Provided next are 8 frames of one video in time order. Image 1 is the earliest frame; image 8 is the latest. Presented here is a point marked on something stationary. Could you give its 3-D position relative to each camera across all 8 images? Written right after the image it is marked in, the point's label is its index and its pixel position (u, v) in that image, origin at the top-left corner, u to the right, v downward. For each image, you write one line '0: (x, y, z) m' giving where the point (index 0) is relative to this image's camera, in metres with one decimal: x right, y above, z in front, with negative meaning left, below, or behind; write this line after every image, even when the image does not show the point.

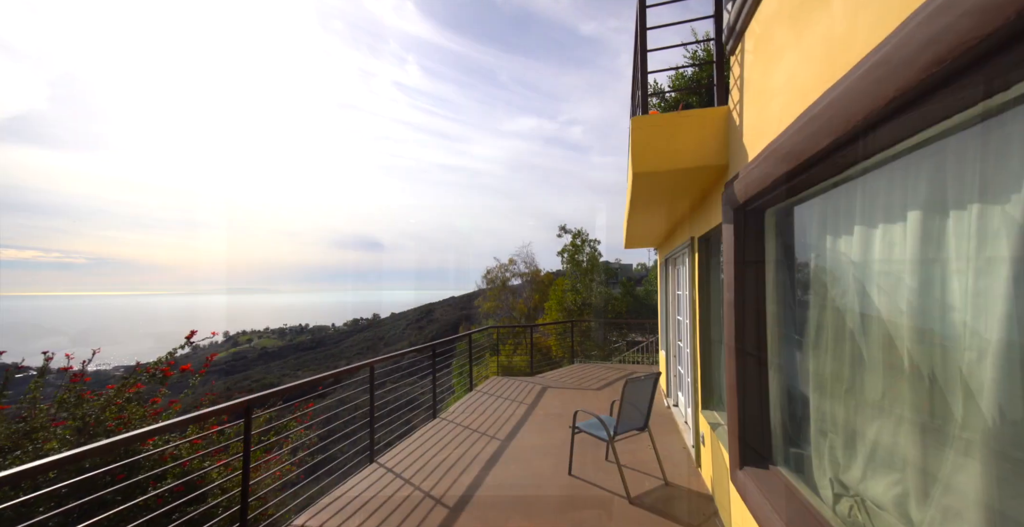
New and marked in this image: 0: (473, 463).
0: (-0.3, -1.7, +3.1) m
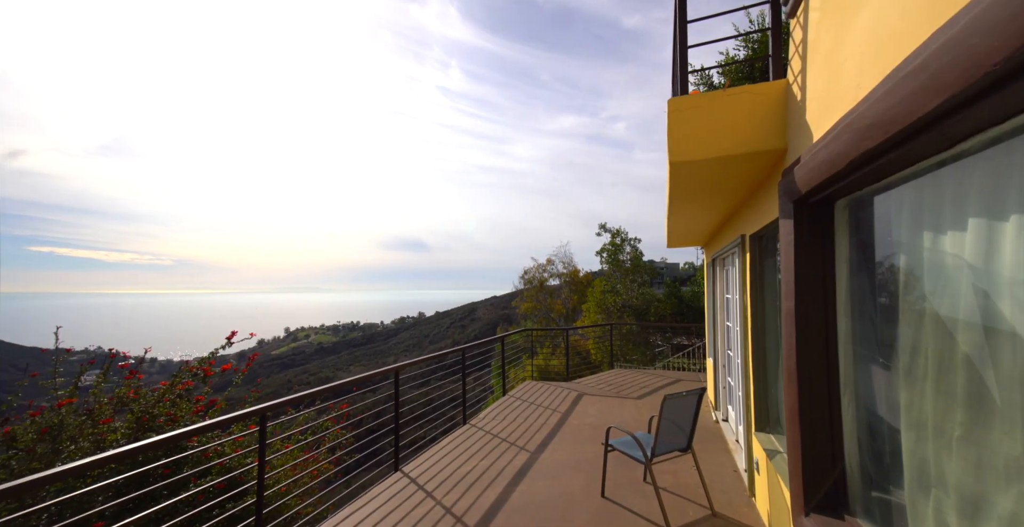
0: (-0.1, -1.7, +3.0) m
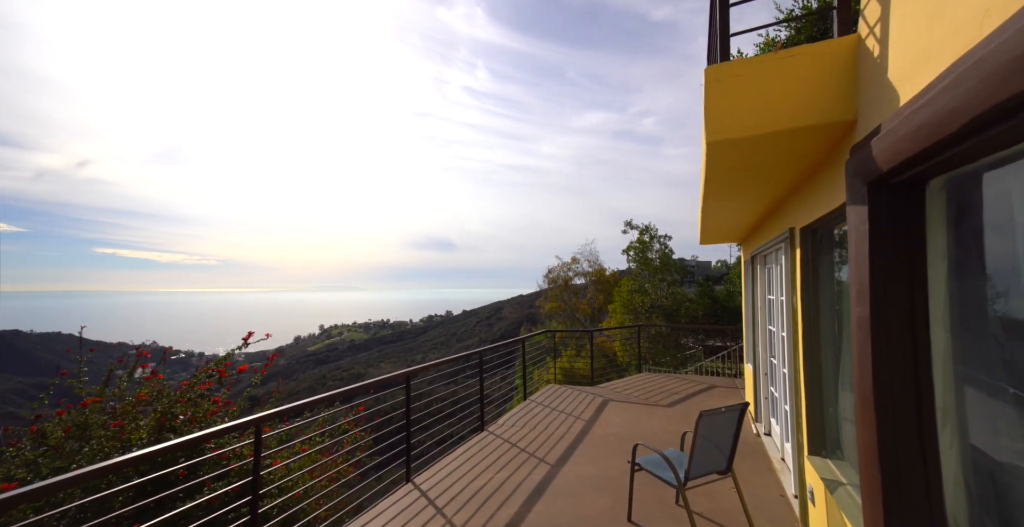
0: (+0.1, -1.7, +2.9) m
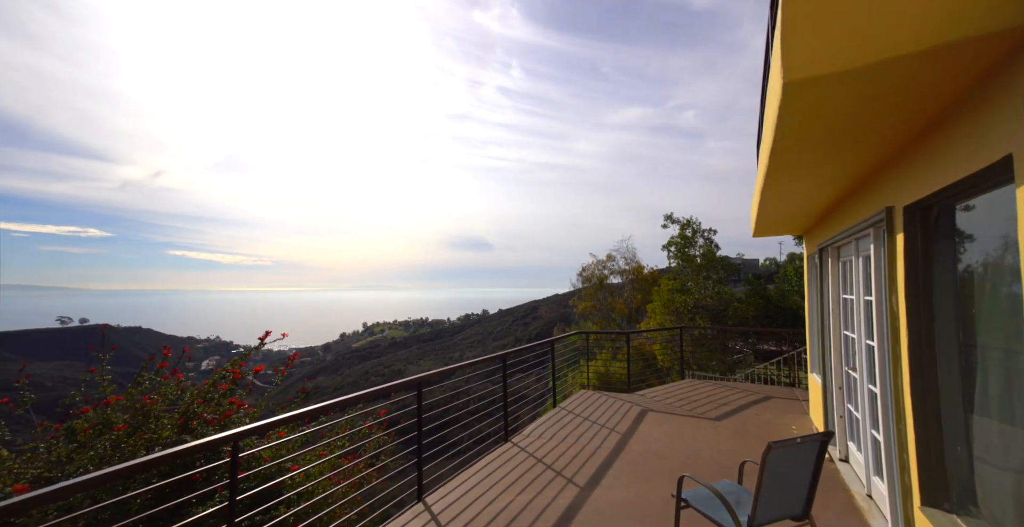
0: (+0.3, -1.7, +2.7) m
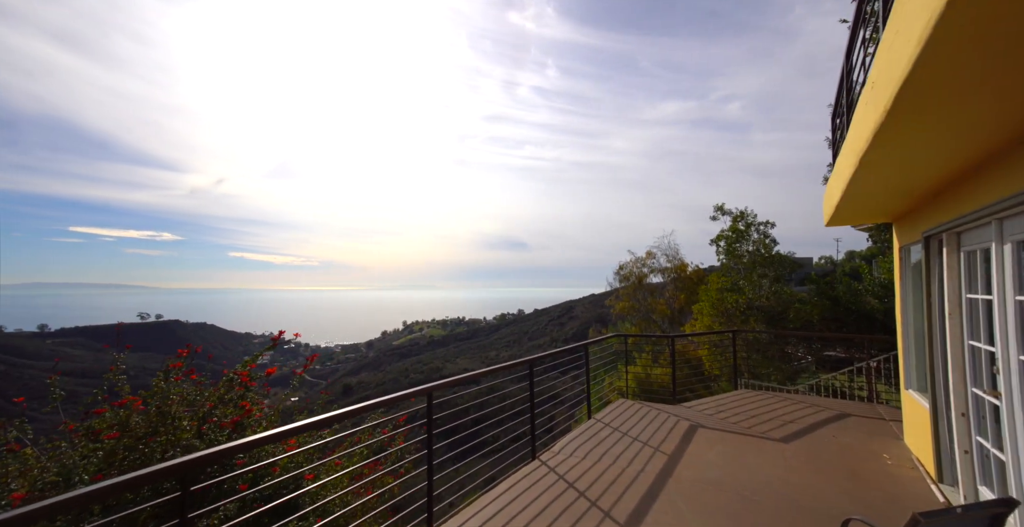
0: (+0.5, -1.6, +2.3) m
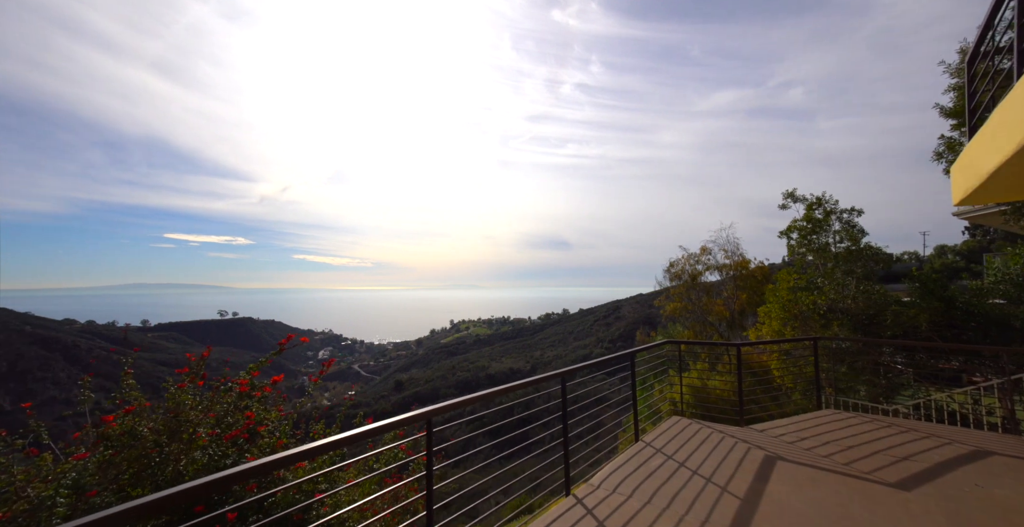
0: (+0.6, -1.6, +1.9) m
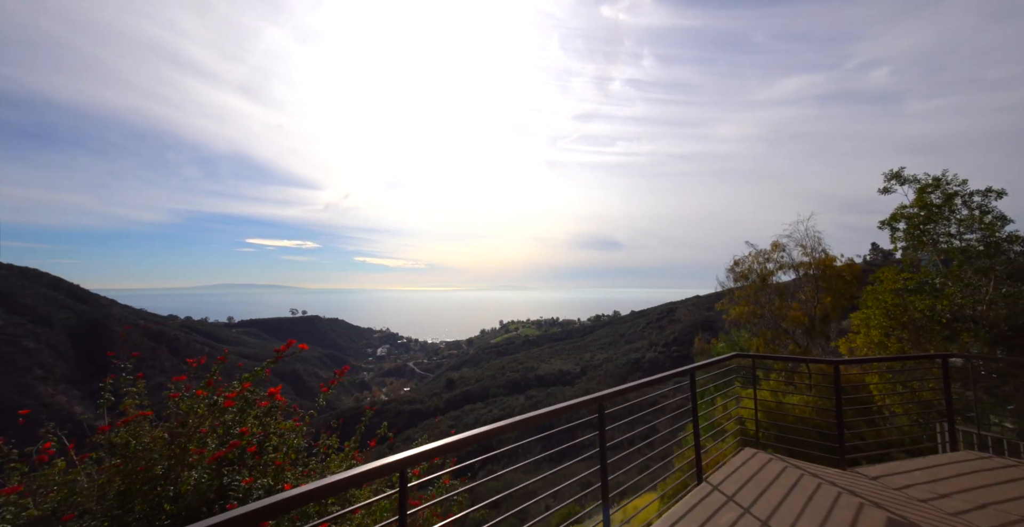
0: (+0.7, -1.6, +1.4) m
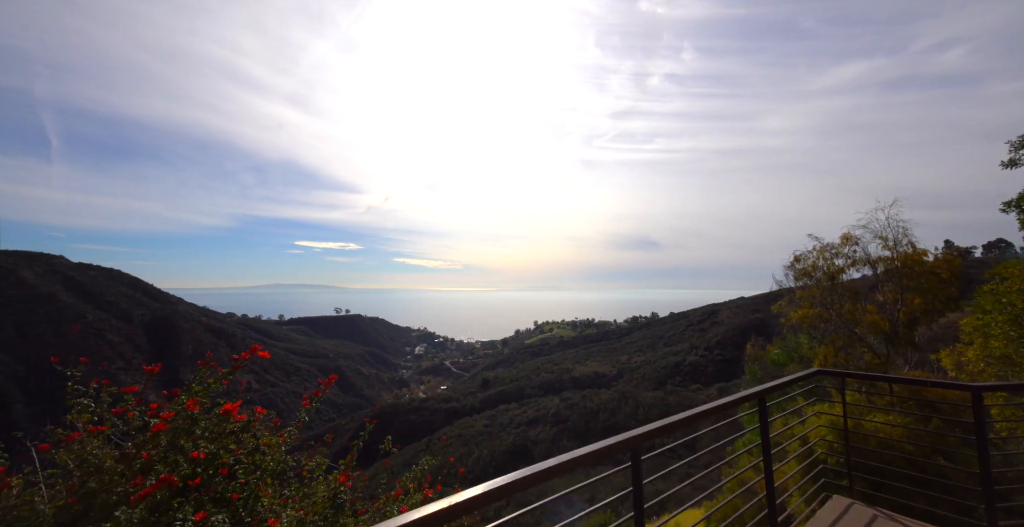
0: (+0.7, -1.5, +0.9) m
